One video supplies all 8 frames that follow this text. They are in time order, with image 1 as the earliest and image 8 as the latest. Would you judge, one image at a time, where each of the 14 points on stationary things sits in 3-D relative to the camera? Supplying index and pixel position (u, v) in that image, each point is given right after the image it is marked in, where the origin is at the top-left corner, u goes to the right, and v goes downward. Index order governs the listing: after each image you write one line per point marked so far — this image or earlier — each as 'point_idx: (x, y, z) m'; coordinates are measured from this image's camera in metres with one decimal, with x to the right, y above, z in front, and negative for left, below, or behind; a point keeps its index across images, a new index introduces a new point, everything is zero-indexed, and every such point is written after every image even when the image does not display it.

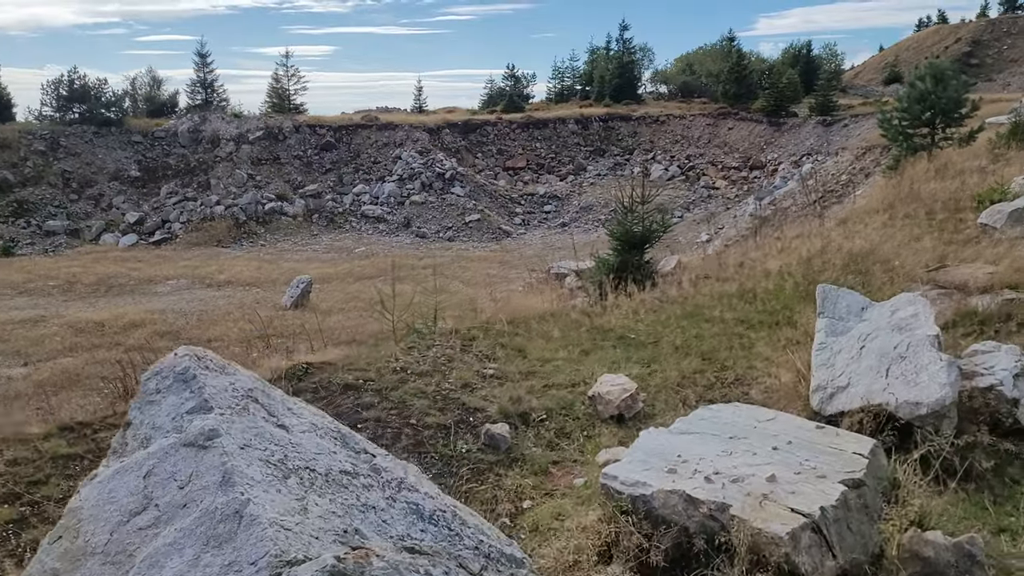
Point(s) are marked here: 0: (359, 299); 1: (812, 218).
0: (-2.7, -0.2, +14.2) m
1: (+3.9, +0.9, +10.6) m
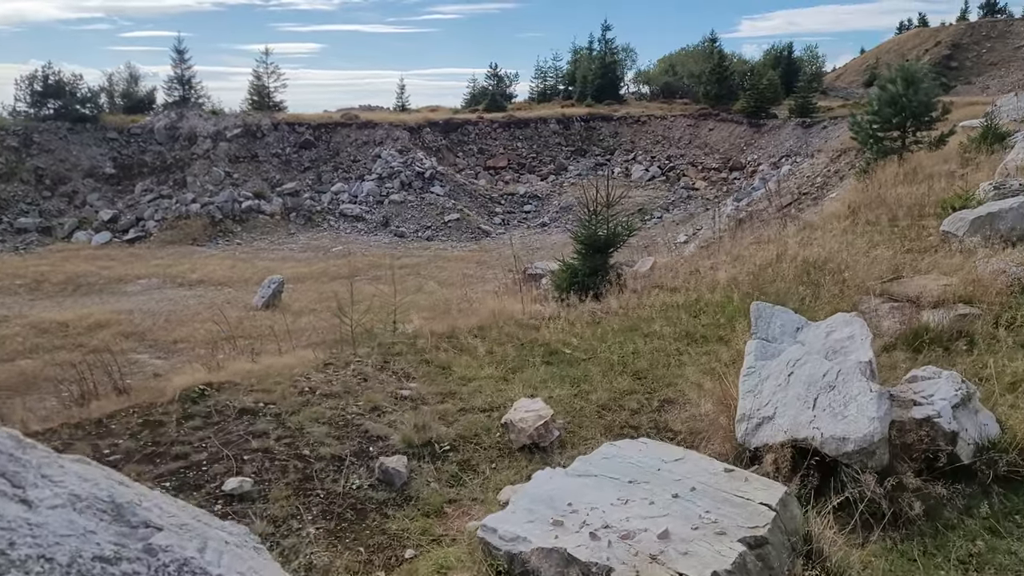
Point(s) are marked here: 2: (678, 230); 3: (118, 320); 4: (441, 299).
0: (-3.1, -0.2, +14.0) m
1: (+3.5, +0.8, +10.5) m
2: (+4.1, +1.4, +19.8) m
3: (-6.1, -0.5, +12.5) m
4: (-1.2, -0.2, +14.0) m
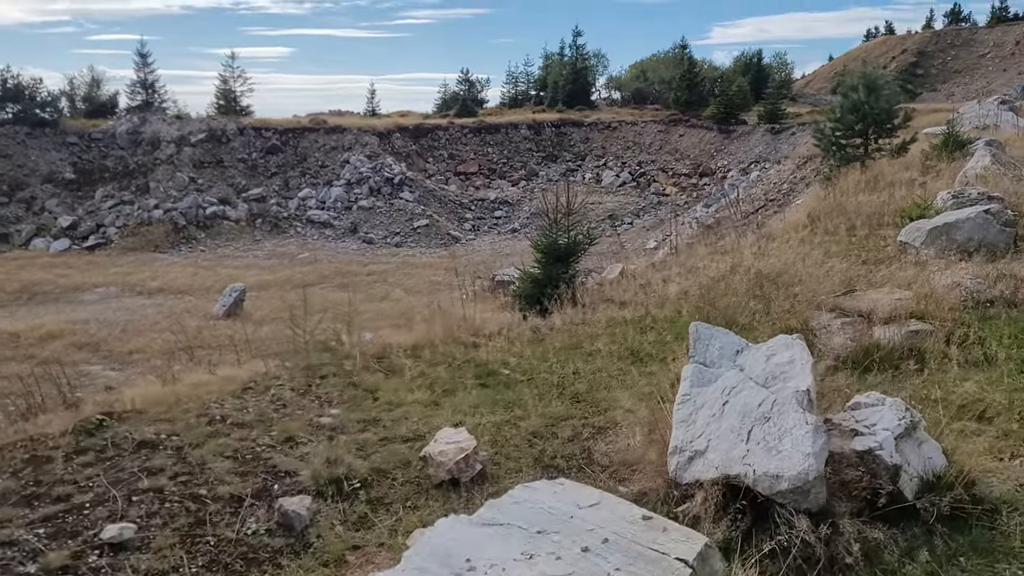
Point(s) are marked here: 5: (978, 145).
0: (-3.7, -0.3, +13.7) m
1: (+3.0, +0.7, +10.5) m
2: (+3.3, +1.3, +19.8) m
3: (-6.7, -0.6, +12.2) m
4: (-1.8, -0.3, +13.8) m
5: (+6.1, +1.9, +10.7) m
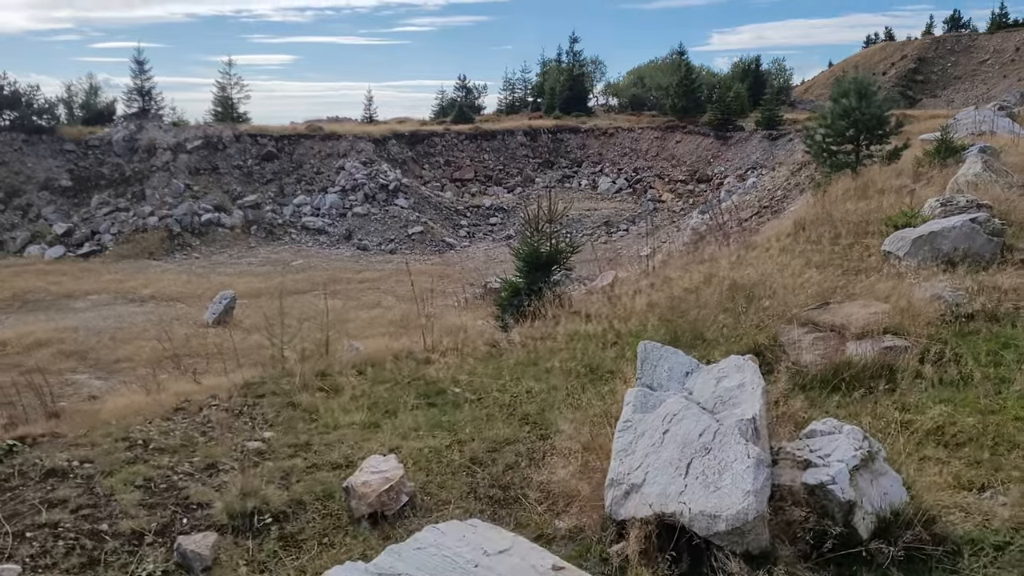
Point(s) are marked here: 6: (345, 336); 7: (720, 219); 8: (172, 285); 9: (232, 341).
0: (-3.8, -0.5, +13.6) m
1: (+2.9, +0.6, +10.4) m
2: (+3.2, +1.1, +19.7) m
3: (-6.8, -0.8, +12.1) m
4: (-1.9, -0.5, +13.7) m
5: (+6.0, +1.8, +10.6) m
6: (-2.6, -0.7, +12.3) m
7: (+3.6, +1.2, +14.0) m
8: (-6.9, +0.1, +16.4) m
9: (-4.1, -0.8, +11.8) m
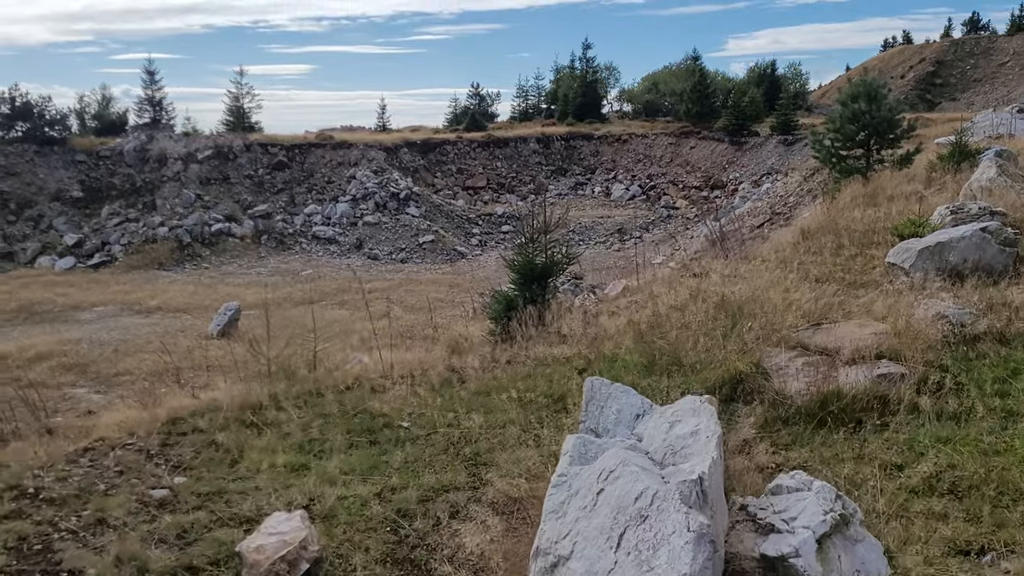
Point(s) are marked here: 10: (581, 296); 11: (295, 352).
0: (-3.7, -0.6, +13.5) m
1: (+2.9, +0.5, +10.1) m
2: (+3.5, +0.9, +19.4) m
3: (-6.7, -0.9, +12.0) m
4: (-1.8, -0.6, +13.5) m
5: (+6.0, +1.7, +10.3) m
6: (-2.5, -0.9, +12.1) m
7: (+3.7, +1.0, +13.7) m
8: (-6.8, -0.2, +16.3) m
9: (-4.1, -1.0, +11.7) m
10: (+1.1, -0.1, +13.3) m
11: (-3.1, -0.9, +11.4) m
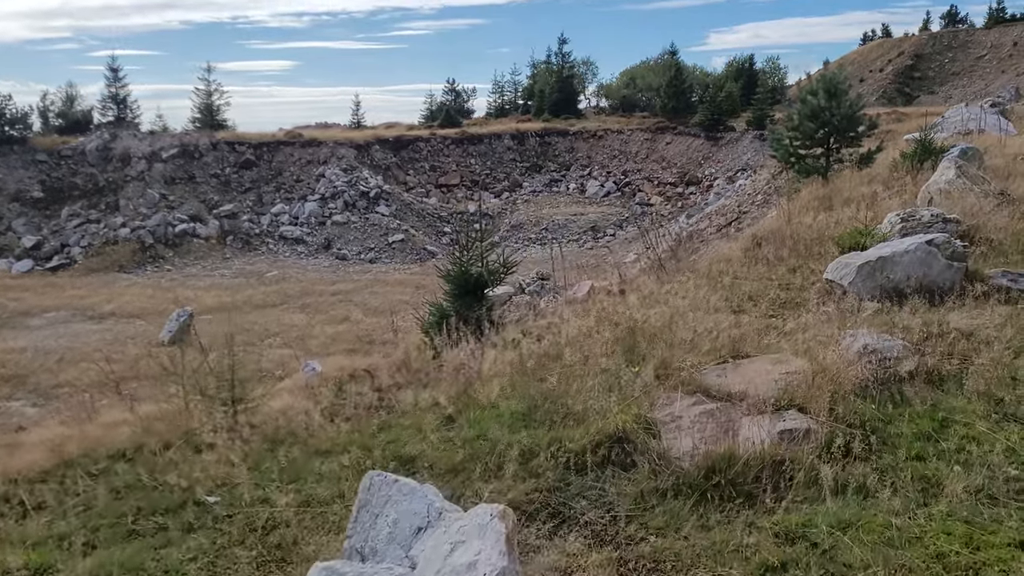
0: (-4.3, -0.7, +13.0) m
1: (+2.4, +0.5, +9.8) m
2: (+2.7, +0.9, +19.1) m
3: (-7.3, -1.0, +11.5) m
4: (-2.4, -0.7, +13.1) m
5: (+5.5, +1.7, +10.0) m
6: (-3.0, -1.0, +11.7) m
7: (+3.1, +1.0, +13.4) m
8: (-7.4, -0.2, +15.8) m
9: (-4.6, -1.0, +11.2) m
10: (+0.5, -0.2, +12.9) m
11: (-3.6, -1.0, +11.0) m
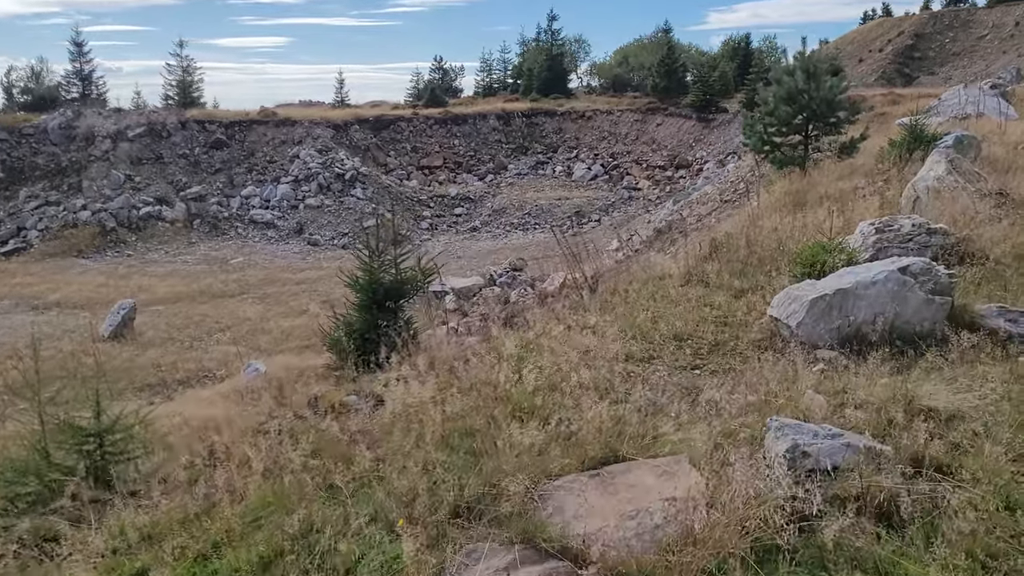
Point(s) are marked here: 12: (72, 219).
0: (-4.8, -0.6, +12.2) m
1: (+1.9, +0.5, +9.0) m
2: (+2.2, +1.2, +18.3) m
3: (-7.8, -0.9, +10.7) m
4: (-2.9, -0.5, +12.3) m
5: (+4.9, +1.7, +9.2) m
6: (-3.6, -0.9, +11.0) m
7: (+2.6, +1.2, +12.6) m
8: (-8.0, 0.0, +15.0) m
9: (-5.1, -0.9, +10.5) m
10: (0.0, -0.1, +12.1) m
11: (-4.2, -0.9, +10.2) m
12: (-10.8, +1.7, +19.8) m
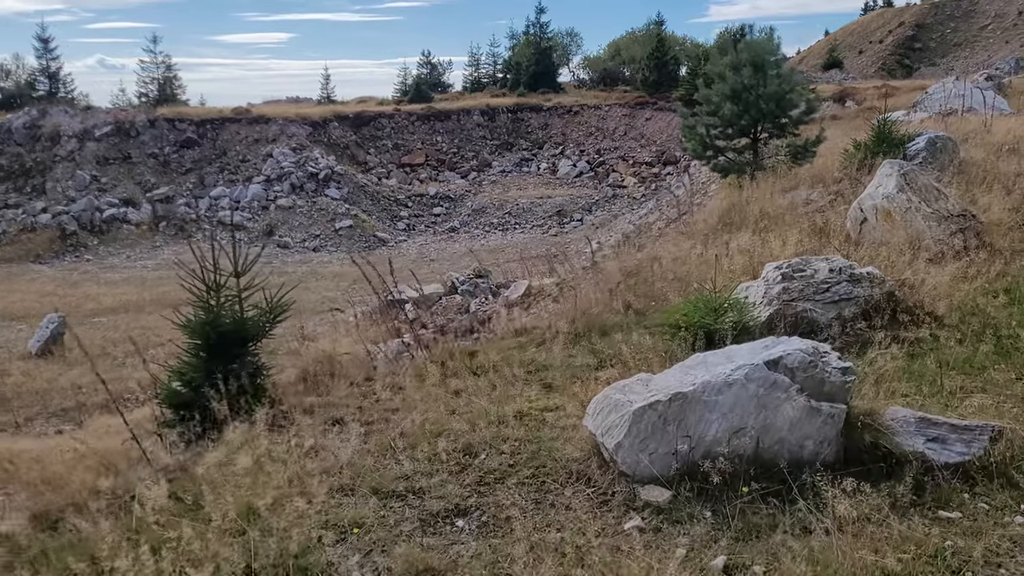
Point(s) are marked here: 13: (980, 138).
0: (-5.4, -0.7, +11.5) m
1: (+1.3, +0.3, +8.2) m
2: (+1.6, +1.1, +17.4) m
3: (-8.4, -1.1, +9.9) m
4: (-3.5, -0.7, +11.5) m
5: (+4.3, +1.6, +8.4) m
6: (-4.2, -1.0, +10.2) m
7: (+2.0, +1.0, +11.8) m
8: (-8.5, -0.2, +14.2) m
9: (-5.7, -1.1, +9.7) m
10: (-0.6, -0.2, +11.3) m
11: (-4.8, -1.1, +9.5) m
12: (-11.4, +1.6, +19.0) m
13: (+5.6, +1.8, +9.5) m
